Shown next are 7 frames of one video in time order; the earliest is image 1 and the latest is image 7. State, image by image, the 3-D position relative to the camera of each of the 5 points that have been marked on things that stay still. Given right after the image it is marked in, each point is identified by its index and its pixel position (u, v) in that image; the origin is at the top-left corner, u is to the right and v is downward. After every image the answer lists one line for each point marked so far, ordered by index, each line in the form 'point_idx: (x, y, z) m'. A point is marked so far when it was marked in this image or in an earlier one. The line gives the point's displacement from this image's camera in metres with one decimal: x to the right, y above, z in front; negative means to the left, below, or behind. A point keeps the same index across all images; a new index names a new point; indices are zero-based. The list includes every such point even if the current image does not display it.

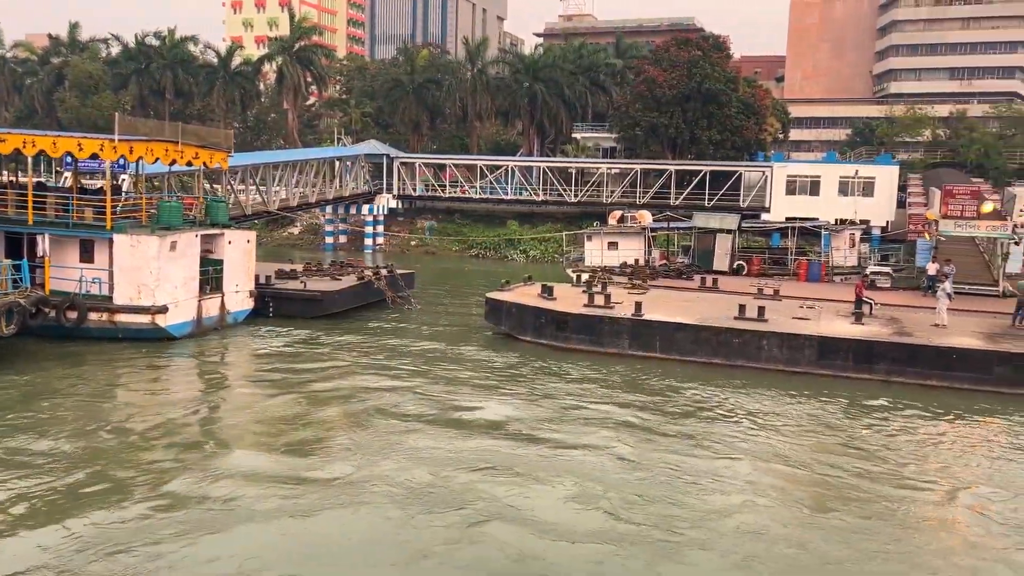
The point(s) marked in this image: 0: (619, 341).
0: (+2.4, -1.1, +18.8) m
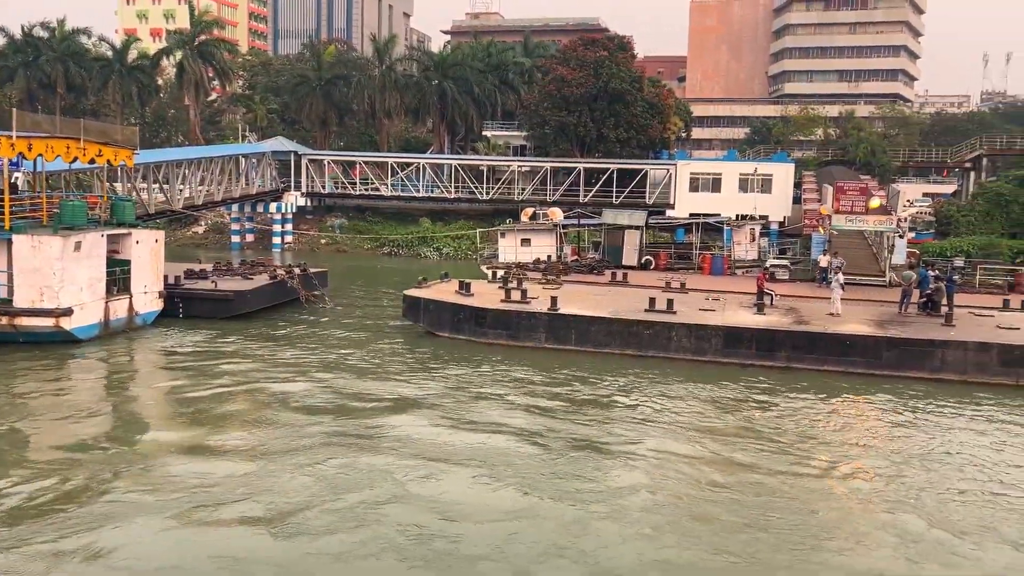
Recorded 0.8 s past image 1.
0: (+0.5, -1.0, +19.2) m
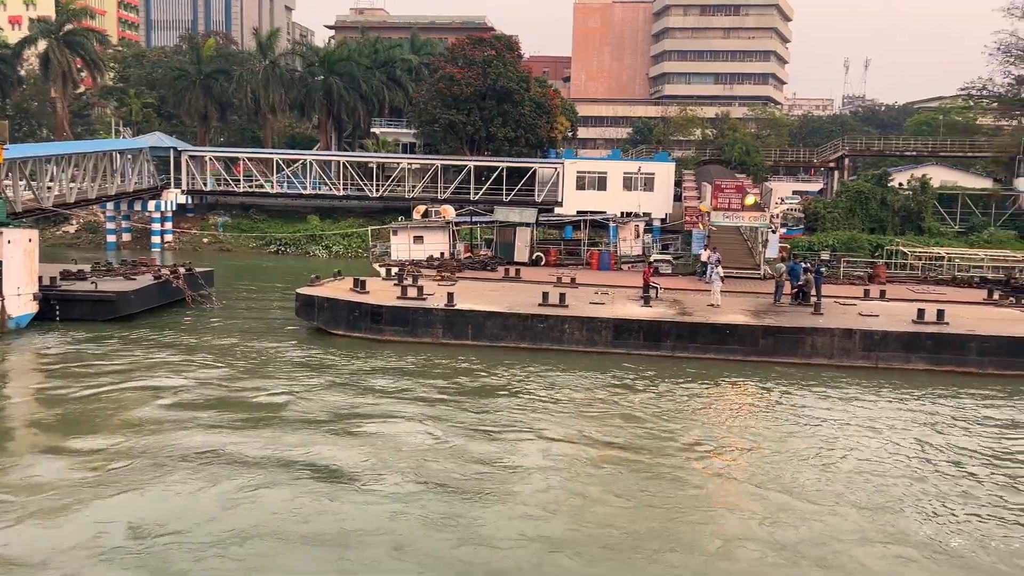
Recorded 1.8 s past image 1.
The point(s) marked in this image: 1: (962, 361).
0: (-1.8, -1.0, +19.4) m
1: (+9.4, -1.5, +17.7) m
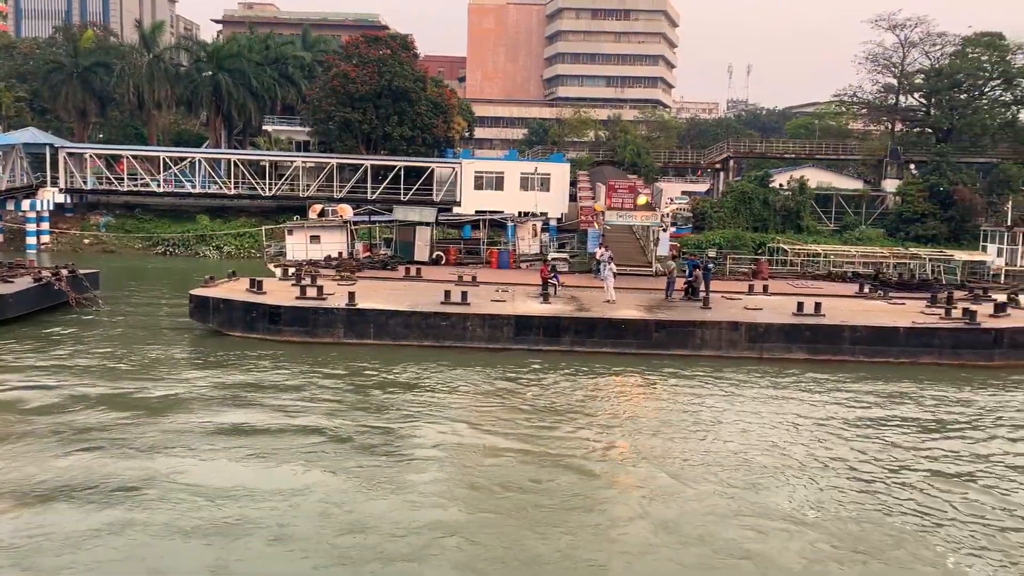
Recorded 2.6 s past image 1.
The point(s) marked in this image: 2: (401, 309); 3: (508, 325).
0: (-4.1, -0.9, +19.4) m
1: (+7.2, -1.4, +19.0) m
2: (-2.5, -0.5, +19.3) m
3: (-0.1, -0.9, +19.2) m
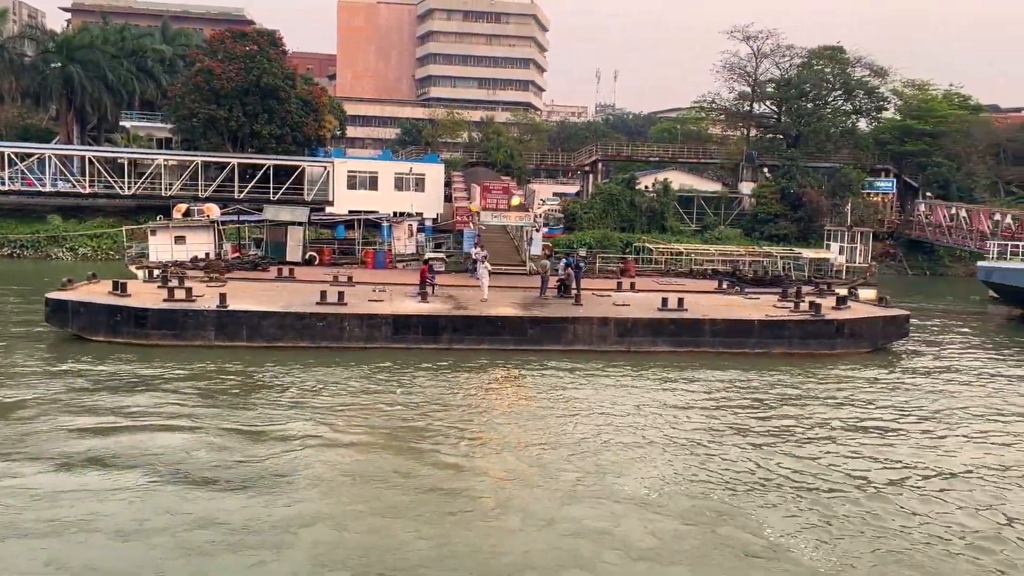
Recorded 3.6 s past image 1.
0: (-6.9, -1.0, +18.9) m
1: (+4.4, -1.3, +20.2) m
2: (-5.3, -0.5, +19.0) m
3: (-2.9, -0.8, +19.3) m
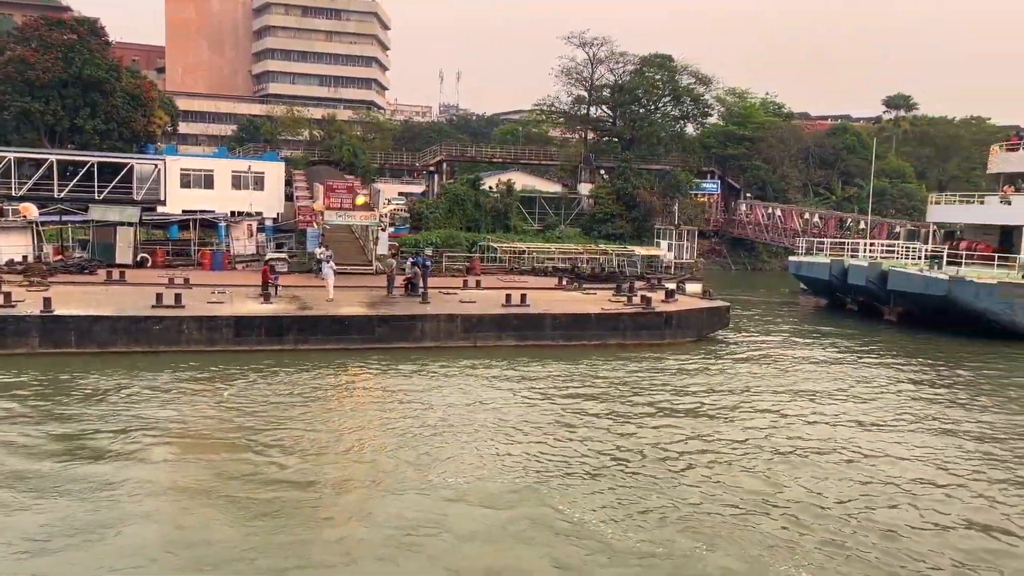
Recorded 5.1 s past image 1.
0: (-10.2, -1.1, +17.7) m
1: (+0.7, -1.2, +21.0) m
2: (-8.7, -0.6, +18.2) m
3: (-6.3, -0.9, +18.9) m
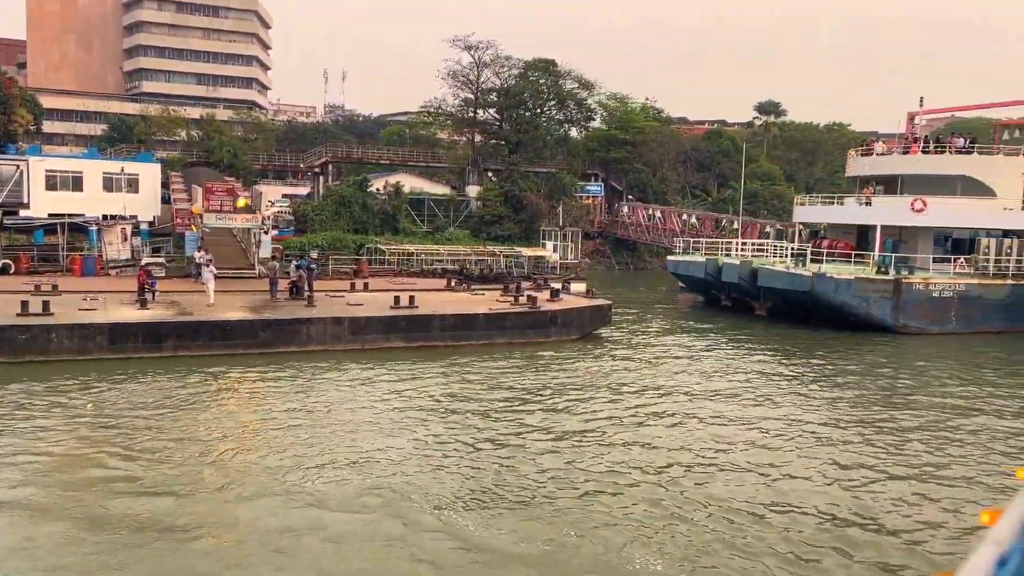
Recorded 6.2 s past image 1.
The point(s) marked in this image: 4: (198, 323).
0: (-12.4, -1.3, +16.5) m
1: (-2.1, -1.2, +21.2) m
2: (-11.0, -0.7, +17.1) m
3: (-8.8, -1.0, +18.1) m
4: (-7.0, -0.8, +19.0) m
